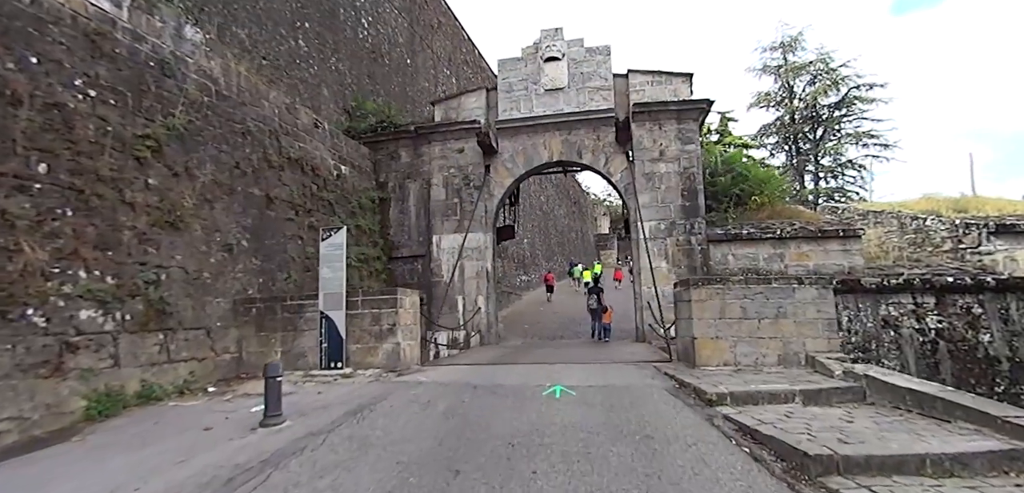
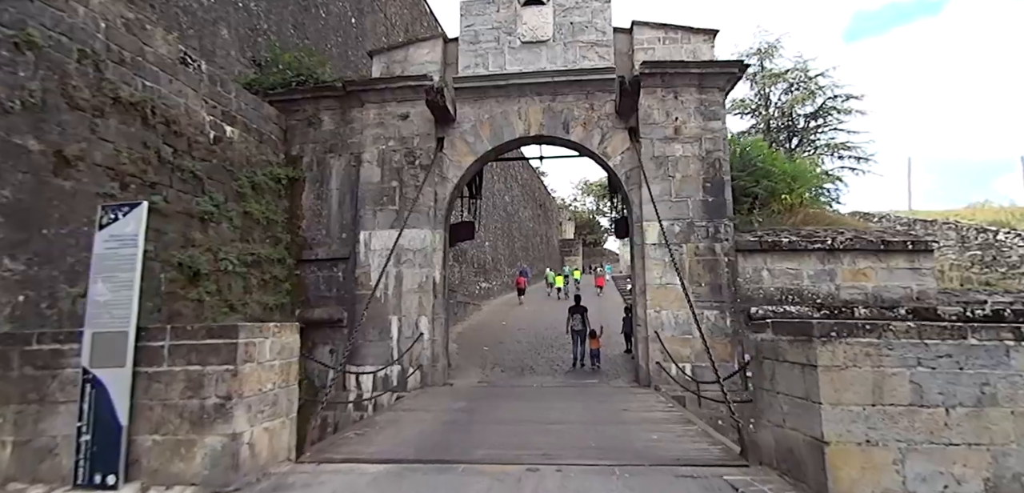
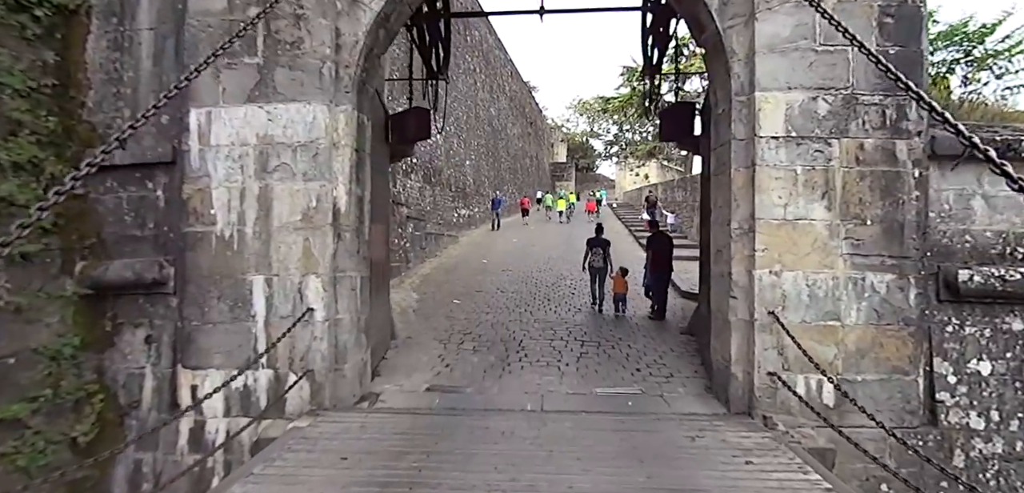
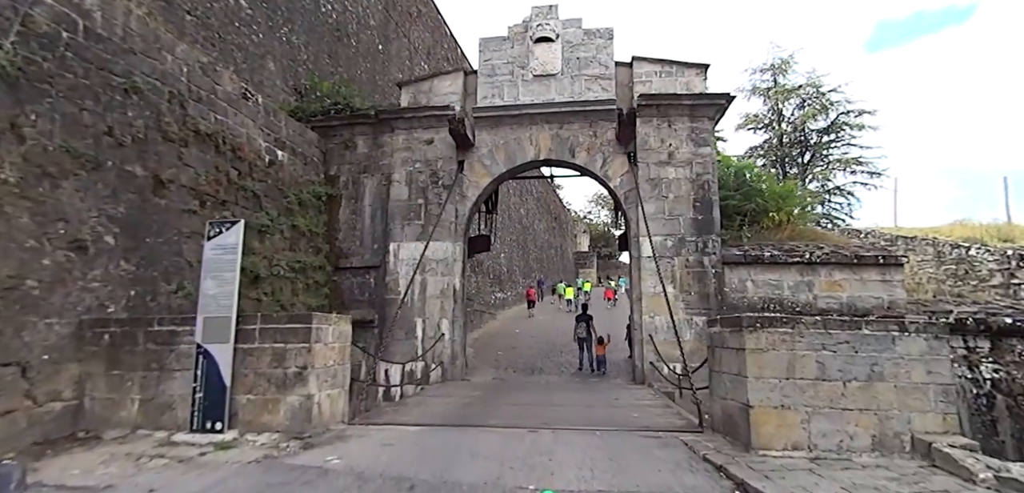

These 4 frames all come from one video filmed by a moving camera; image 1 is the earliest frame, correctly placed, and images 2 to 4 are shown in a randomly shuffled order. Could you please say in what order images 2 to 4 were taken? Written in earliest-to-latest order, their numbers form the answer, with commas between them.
4, 2, 3
